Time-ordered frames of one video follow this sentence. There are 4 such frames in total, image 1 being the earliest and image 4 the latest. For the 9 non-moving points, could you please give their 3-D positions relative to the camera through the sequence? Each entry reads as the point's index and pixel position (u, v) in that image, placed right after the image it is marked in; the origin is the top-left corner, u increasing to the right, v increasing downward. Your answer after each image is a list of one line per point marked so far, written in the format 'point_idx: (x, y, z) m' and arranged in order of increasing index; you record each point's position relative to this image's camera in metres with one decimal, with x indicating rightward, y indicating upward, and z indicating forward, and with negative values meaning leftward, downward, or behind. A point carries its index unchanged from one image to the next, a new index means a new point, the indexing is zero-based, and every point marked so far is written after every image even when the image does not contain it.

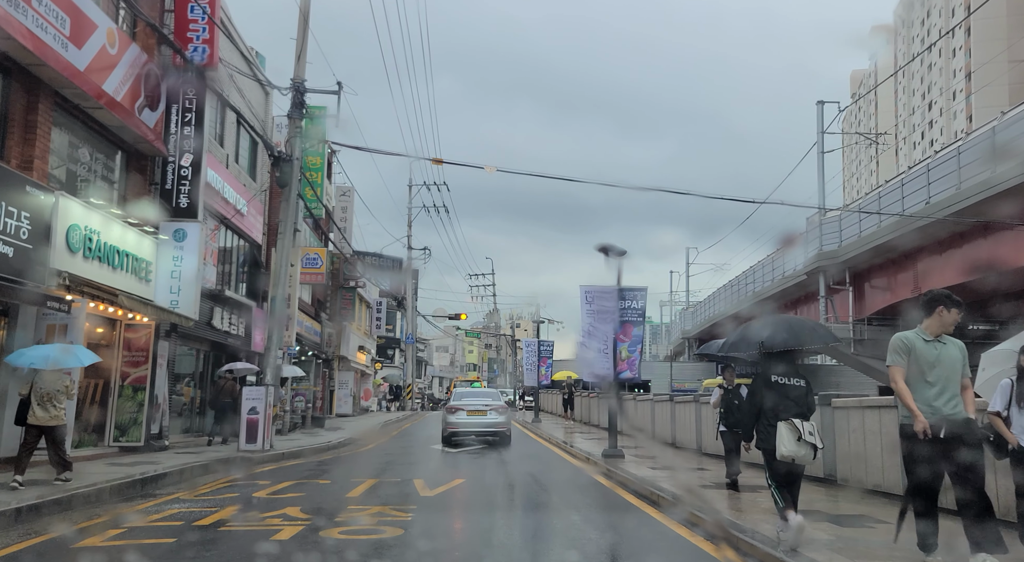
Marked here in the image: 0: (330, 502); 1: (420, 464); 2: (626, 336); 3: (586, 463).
0: (-2.6, -3.2, +12.6) m
1: (-2.1, -4.0, +18.9) m
2: (+2.4, -1.0, +16.7) m
3: (+1.6, -3.8, +18.1) m
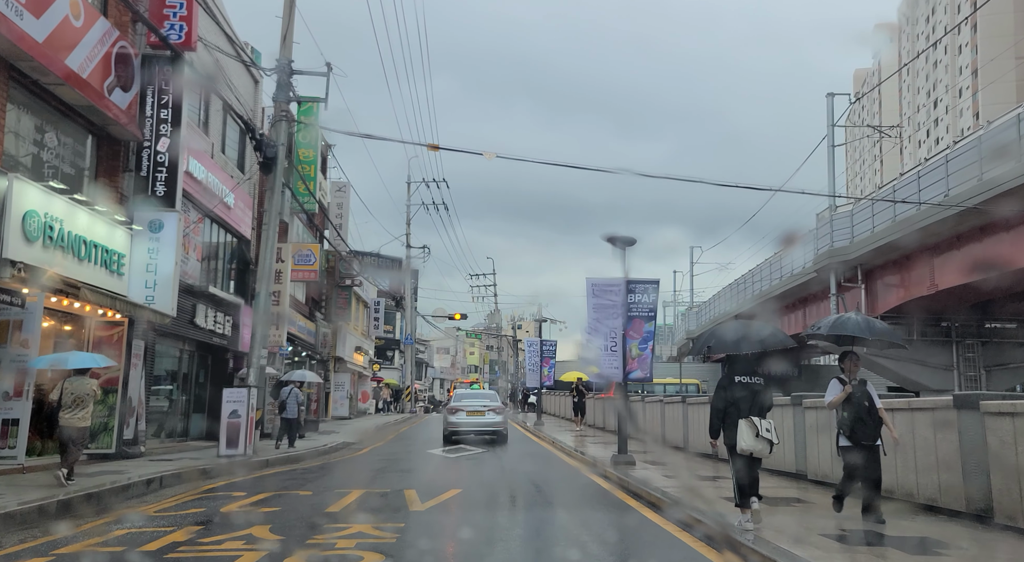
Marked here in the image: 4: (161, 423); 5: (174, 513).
0: (-2.6, -3.2, +11.9) m
1: (-2.0, -3.9, +18.1) m
2: (+2.4, -0.9, +16.0) m
3: (+1.6, -3.7, +17.4) m
4: (-7.5, -3.0, +17.8) m
5: (-4.4, -3.0, +11.0) m
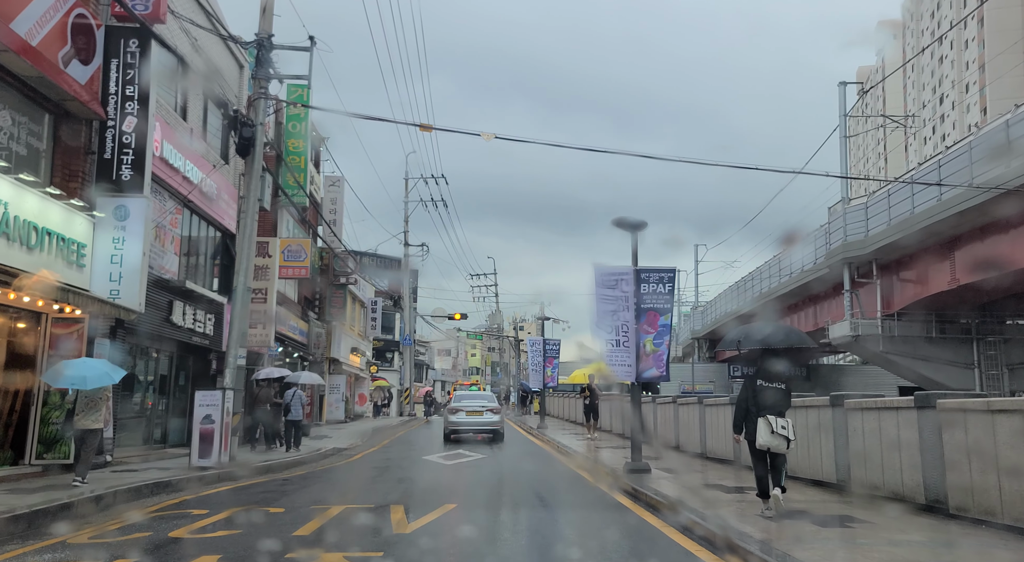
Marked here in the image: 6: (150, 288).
0: (-2.5, -3.1, +11.1) m
1: (-2.0, -3.9, +17.3) m
2: (+2.4, -0.9, +15.1) m
3: (+1.6, -3.7, +16.5) m
4: (-7.4, -2.9, +16.9) m
5: (-4.4, -2.9, +10.2) m
6: (-6.9, -0.1, +15.8) m
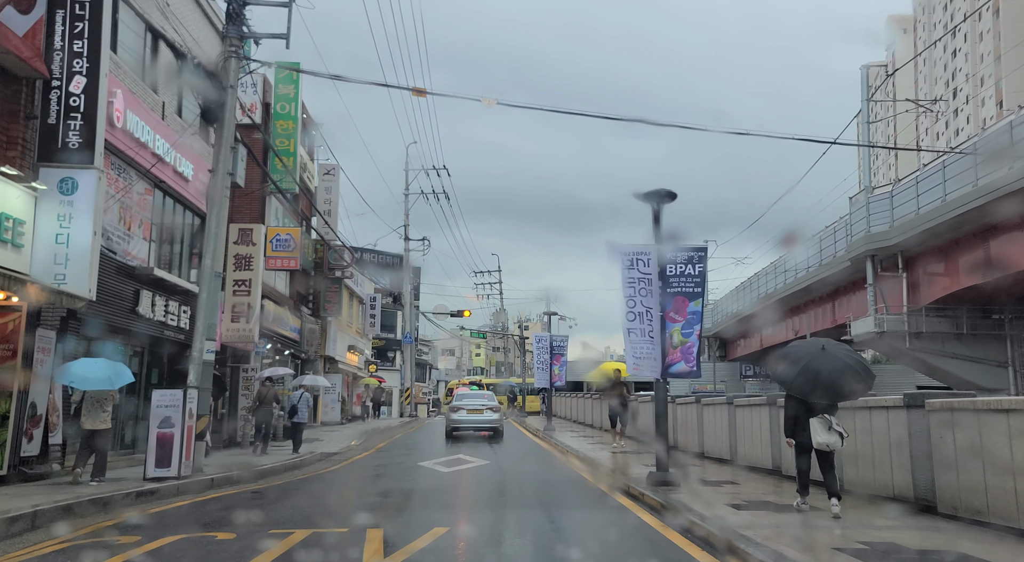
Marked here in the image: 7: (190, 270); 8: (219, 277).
0: (-2.5, -2.9, +9.9) m
1: (-1.9, -3.7, +16.1) m
2: (+2.5, -0.7, +13.9) m
3: (+1.7, -3.5, +15.4) m
4: (-7.3, -2.8, +15.8) m
5: (-4.3, -2.8, +9.1) m
6: (-6.8, +0.1, +14.7) m
7: (-6.9, +0.2, +18.7) m
8: (-4.6, -0.1, +14.4) m
